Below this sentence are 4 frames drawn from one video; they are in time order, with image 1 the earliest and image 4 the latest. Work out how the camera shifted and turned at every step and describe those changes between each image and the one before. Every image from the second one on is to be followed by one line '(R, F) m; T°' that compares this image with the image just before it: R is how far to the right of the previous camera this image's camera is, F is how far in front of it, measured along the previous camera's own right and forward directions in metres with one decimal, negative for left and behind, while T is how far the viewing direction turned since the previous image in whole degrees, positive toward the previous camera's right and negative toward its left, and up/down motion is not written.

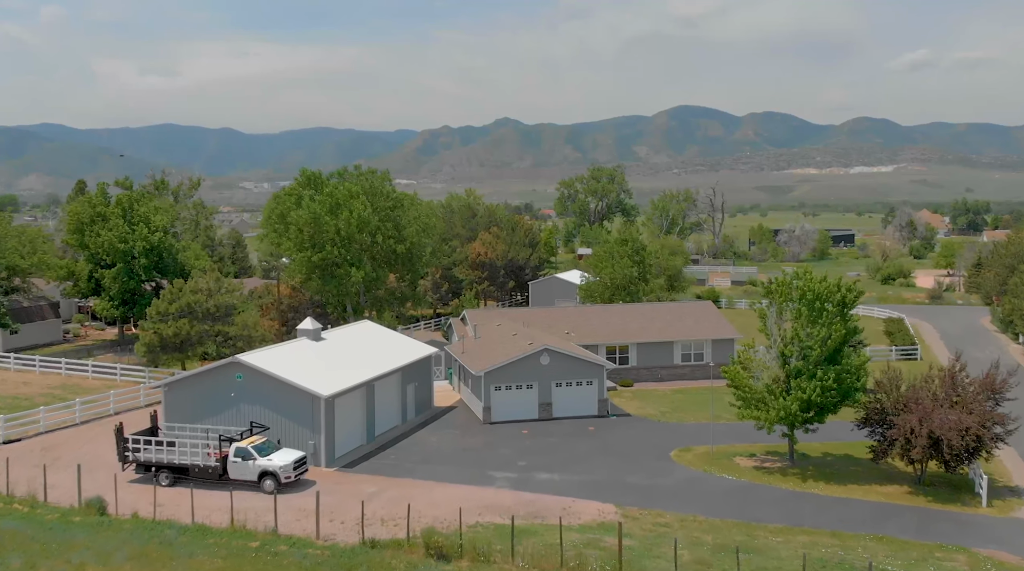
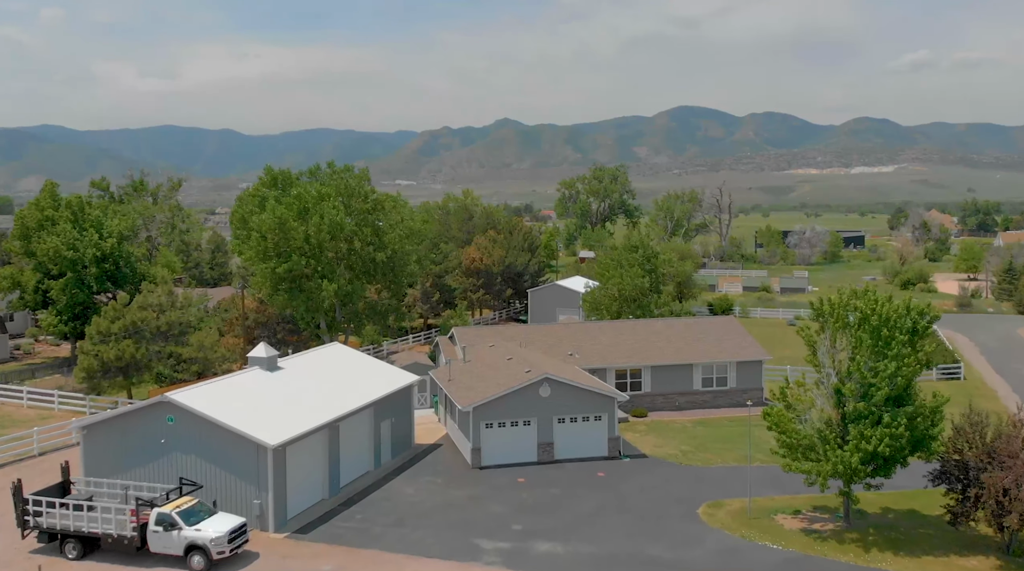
(+0.2, +5.9) m; 0°
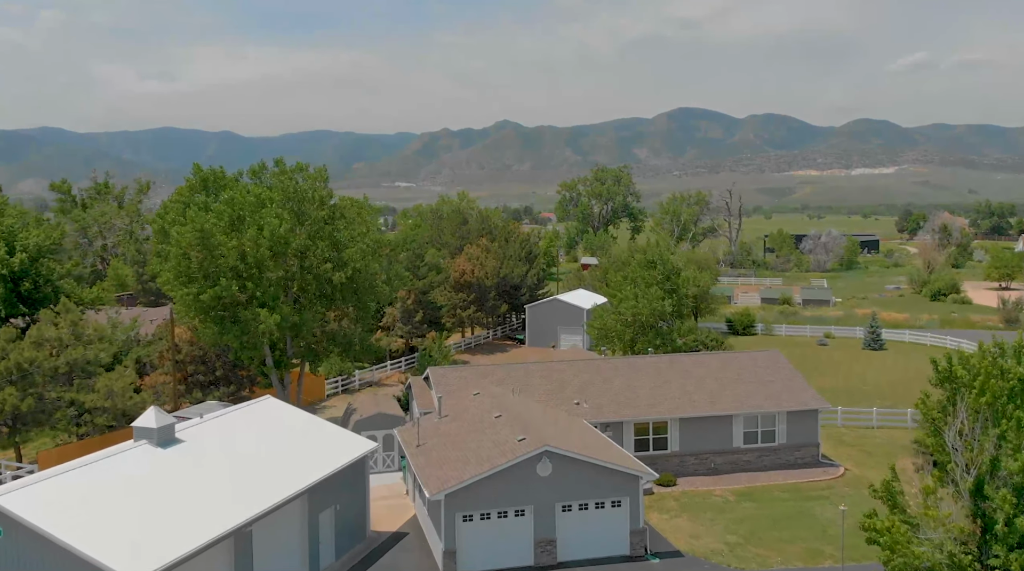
(+0.3, +8.3) m; 0°
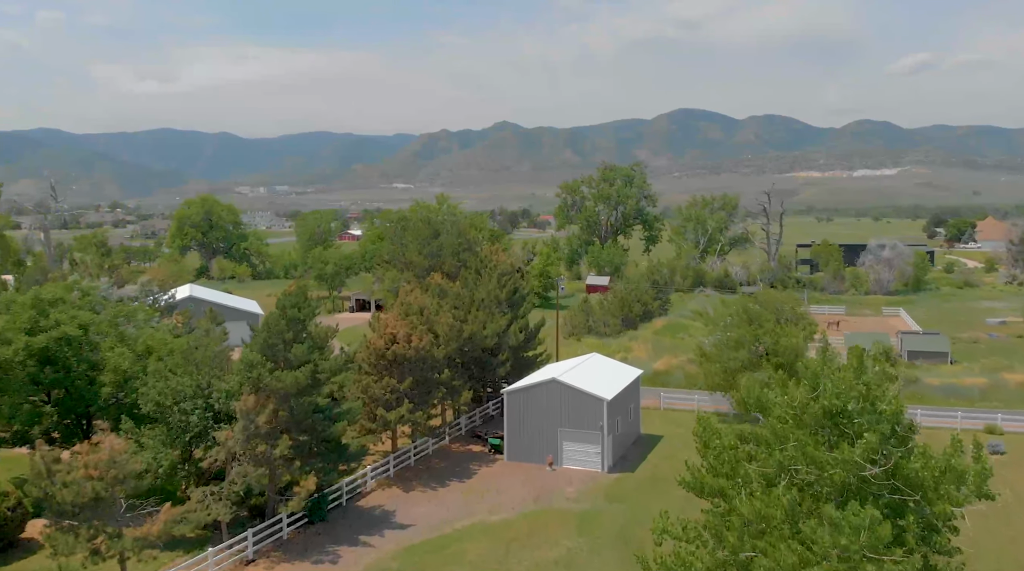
(+1.3, +26.3) m; 0°
